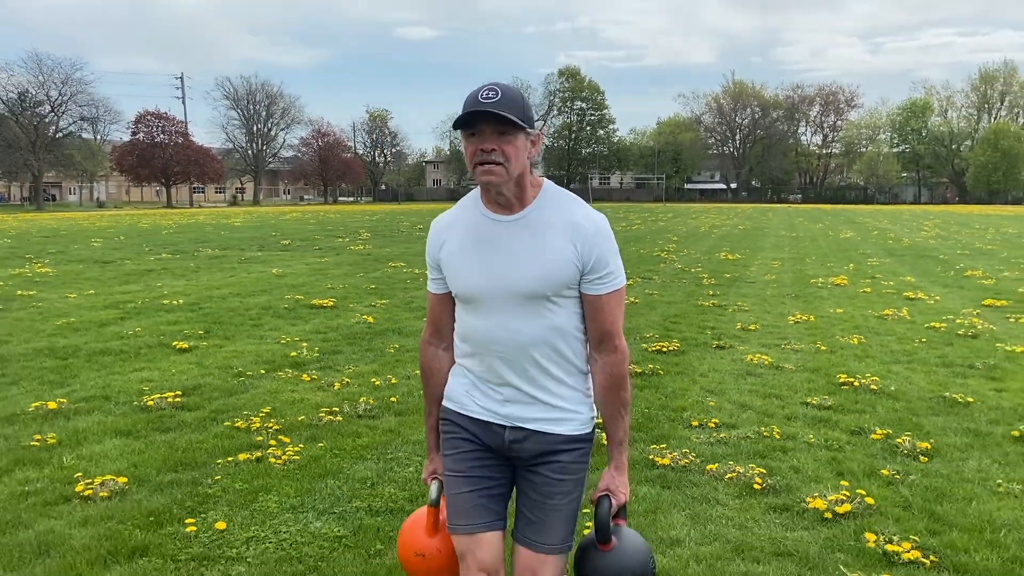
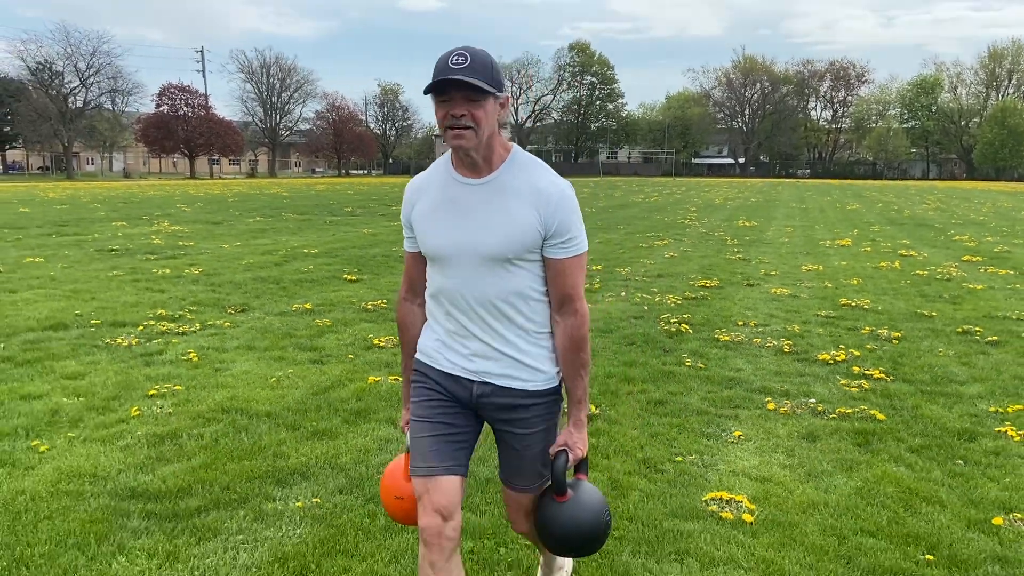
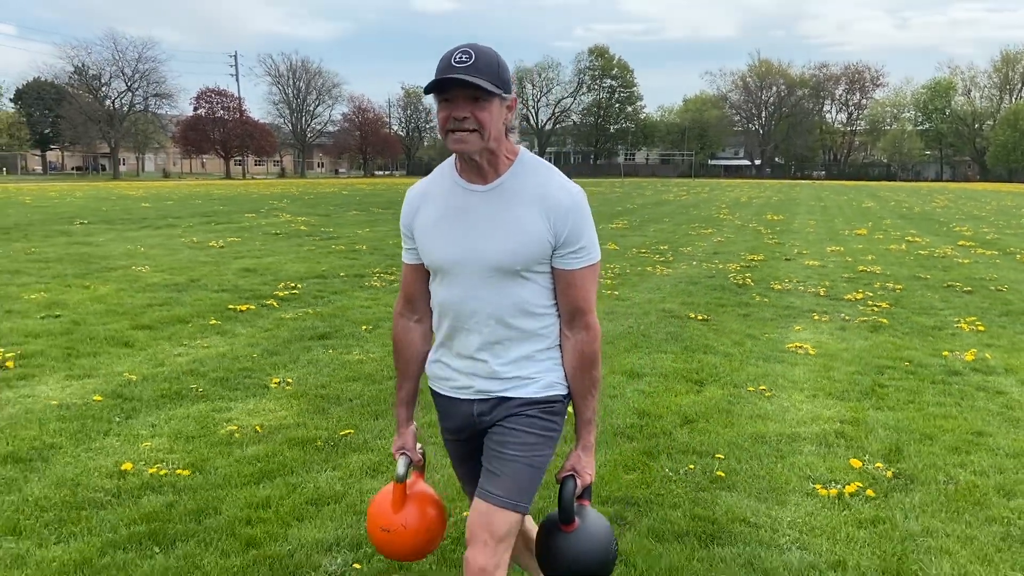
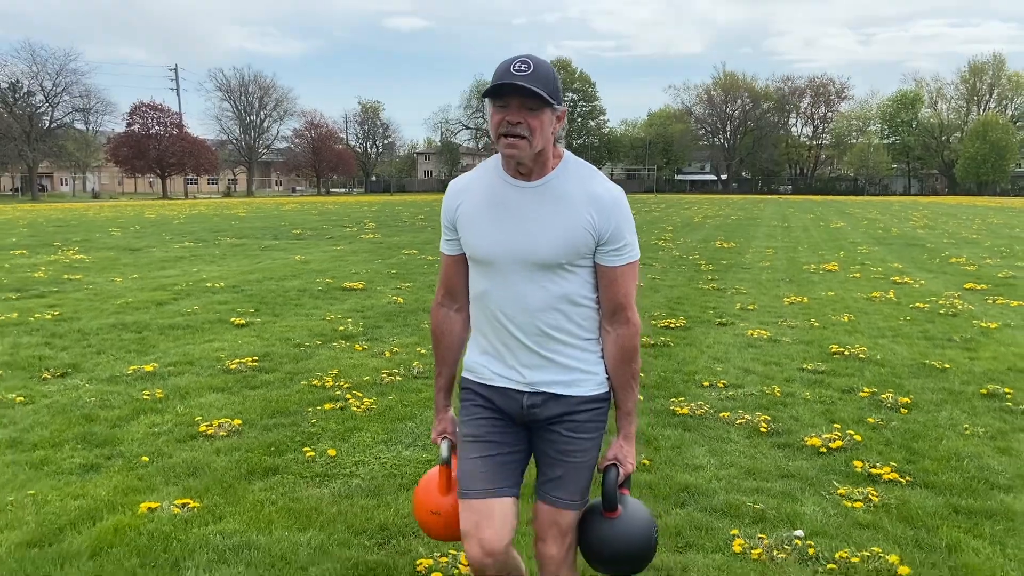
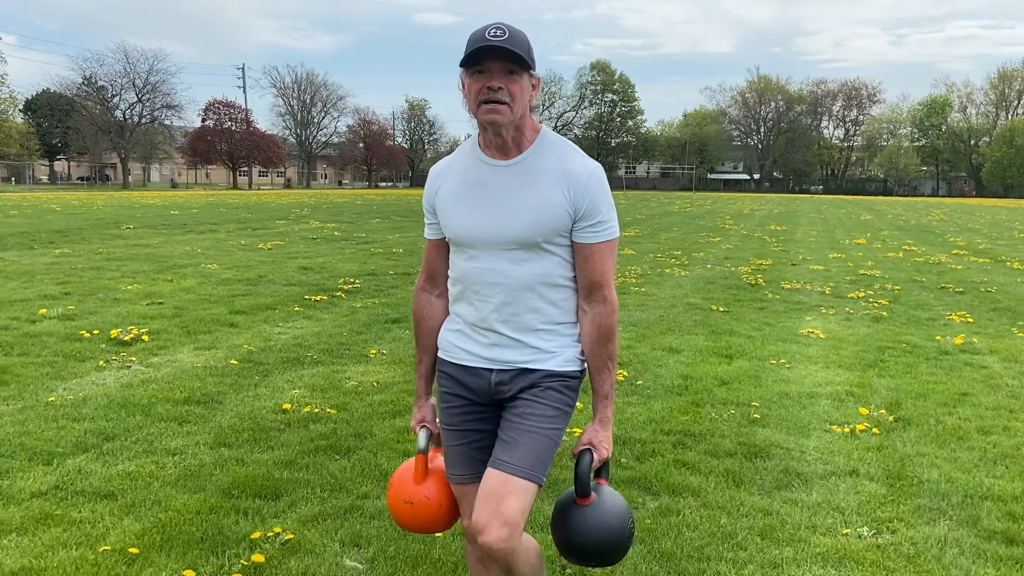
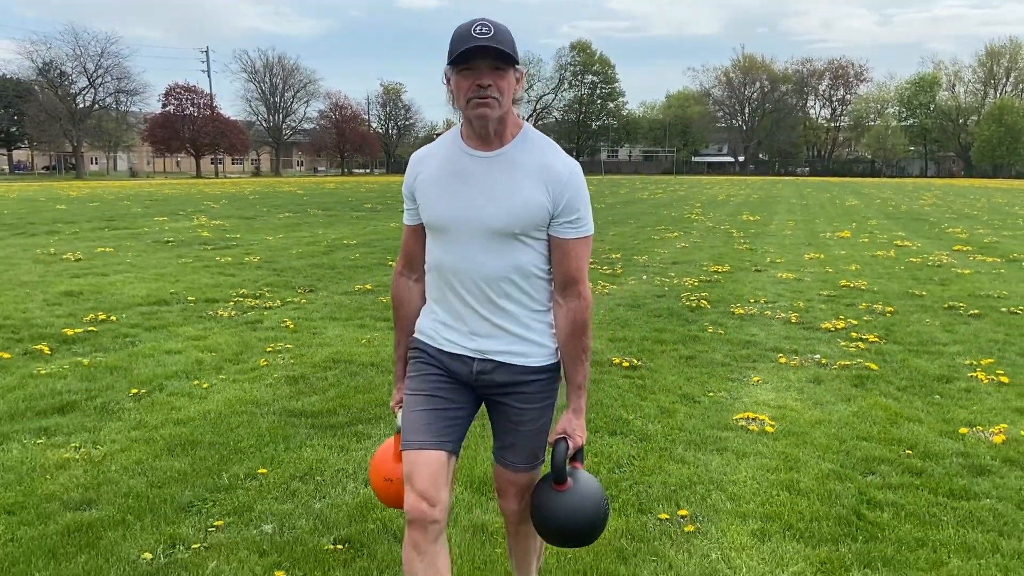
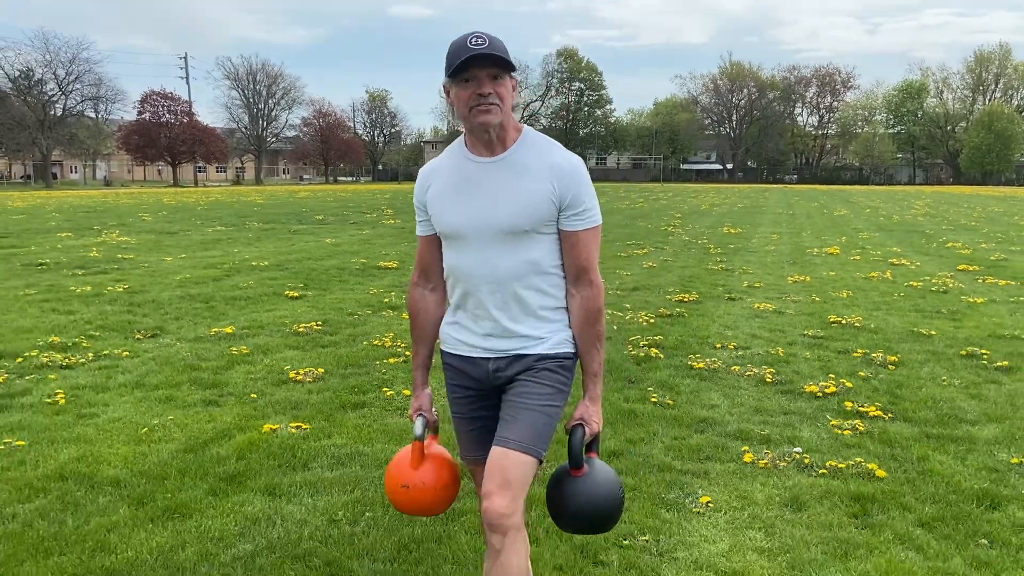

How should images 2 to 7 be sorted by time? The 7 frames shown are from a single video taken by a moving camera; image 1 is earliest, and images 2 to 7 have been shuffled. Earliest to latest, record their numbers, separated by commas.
4, 7, 2, 6, 3, 5
